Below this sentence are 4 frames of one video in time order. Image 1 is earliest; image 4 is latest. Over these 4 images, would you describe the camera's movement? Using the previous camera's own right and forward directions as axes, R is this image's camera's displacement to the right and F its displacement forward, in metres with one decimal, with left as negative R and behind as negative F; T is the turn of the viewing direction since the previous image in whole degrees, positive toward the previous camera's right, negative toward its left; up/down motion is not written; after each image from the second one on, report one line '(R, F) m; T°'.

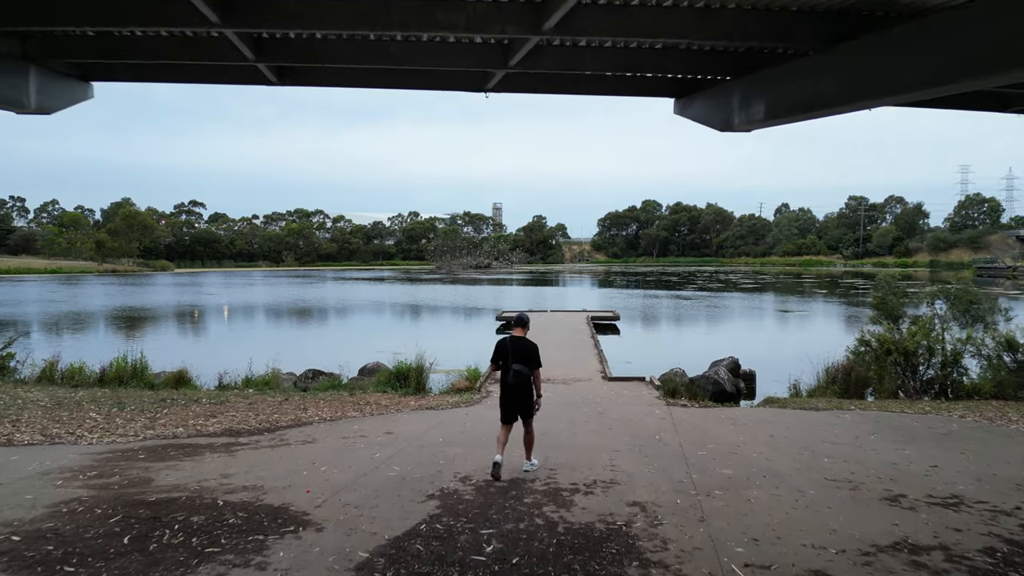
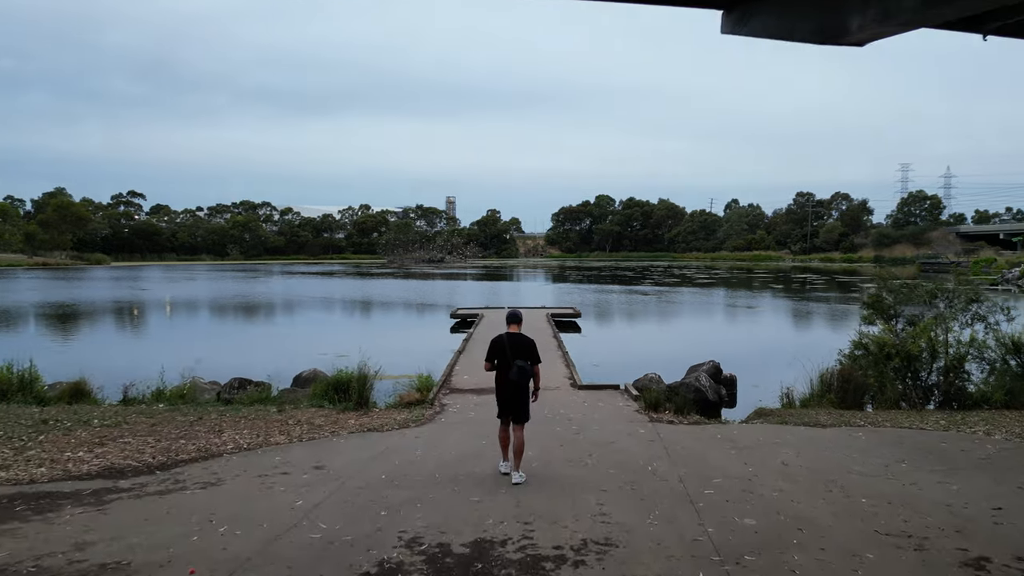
(-0.1, +1.3) m; +5°
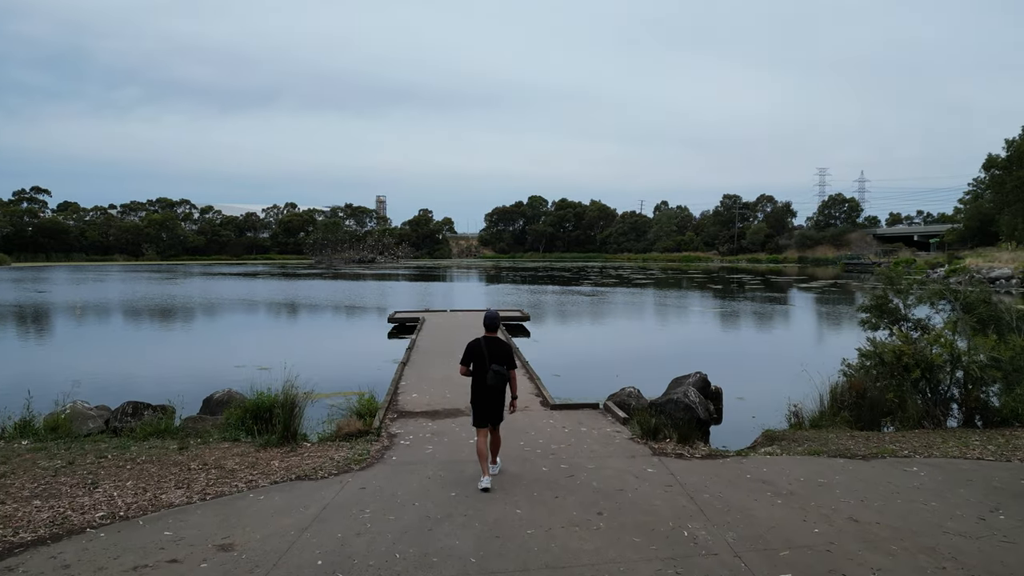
(-0.4, +1.6) m; +7°
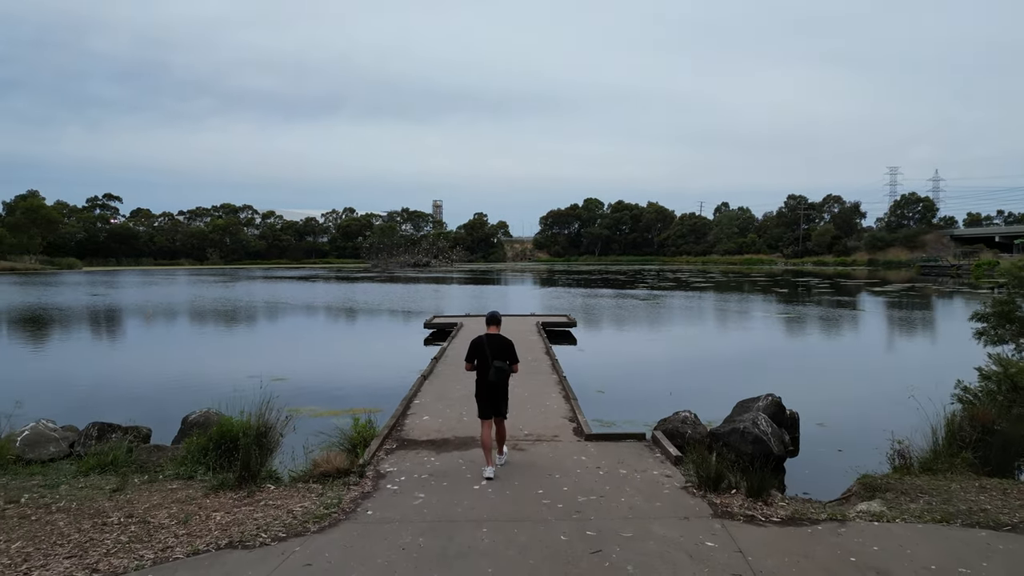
(+0.4, +1.5) m; -5°
